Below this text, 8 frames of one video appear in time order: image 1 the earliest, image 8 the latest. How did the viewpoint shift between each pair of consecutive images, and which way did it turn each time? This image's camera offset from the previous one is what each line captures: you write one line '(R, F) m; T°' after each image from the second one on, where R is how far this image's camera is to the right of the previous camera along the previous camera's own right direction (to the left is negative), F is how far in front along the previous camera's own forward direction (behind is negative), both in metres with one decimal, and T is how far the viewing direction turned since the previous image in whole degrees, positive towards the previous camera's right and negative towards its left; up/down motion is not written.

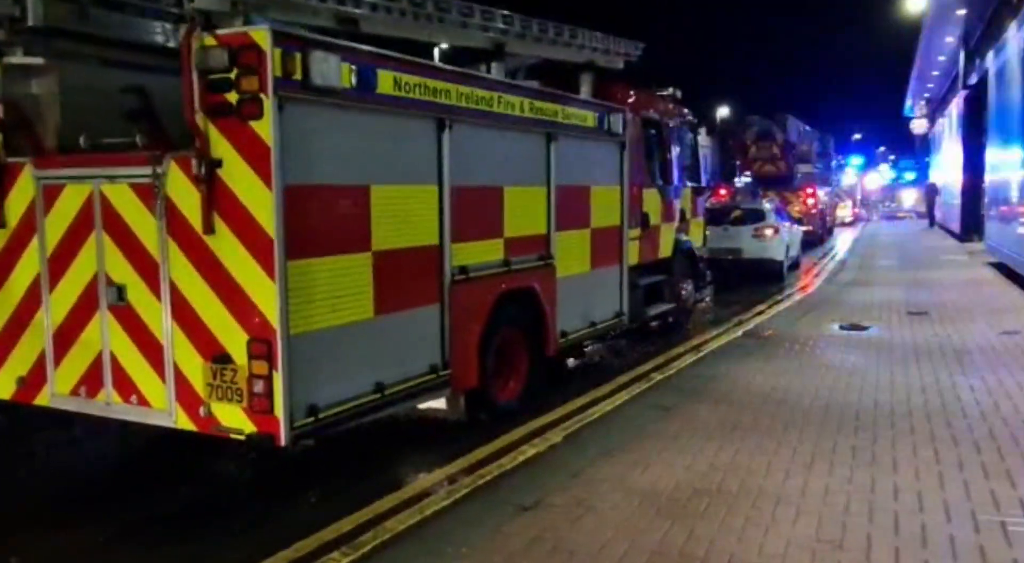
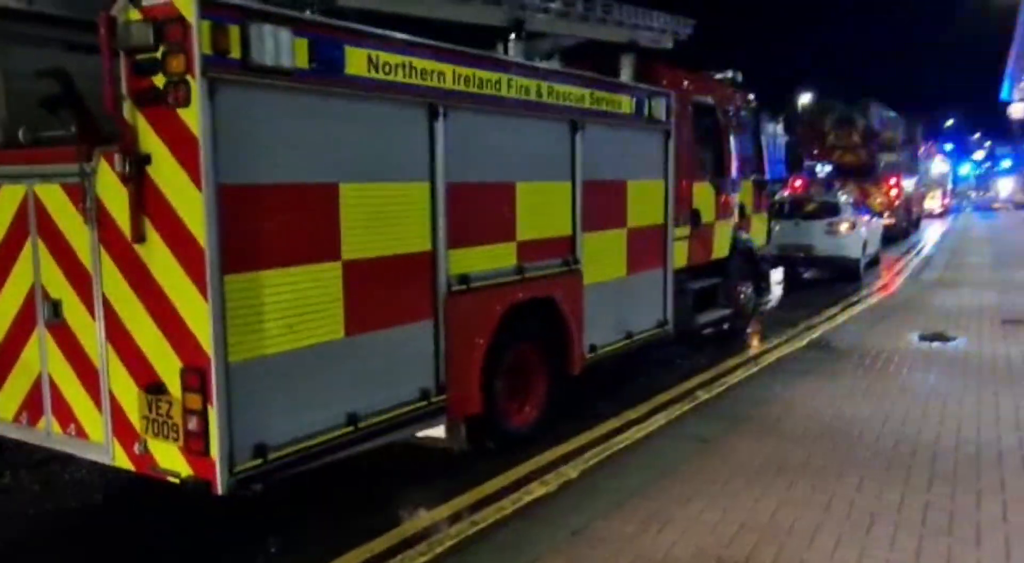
(+0.4, +0.9) m; -5°
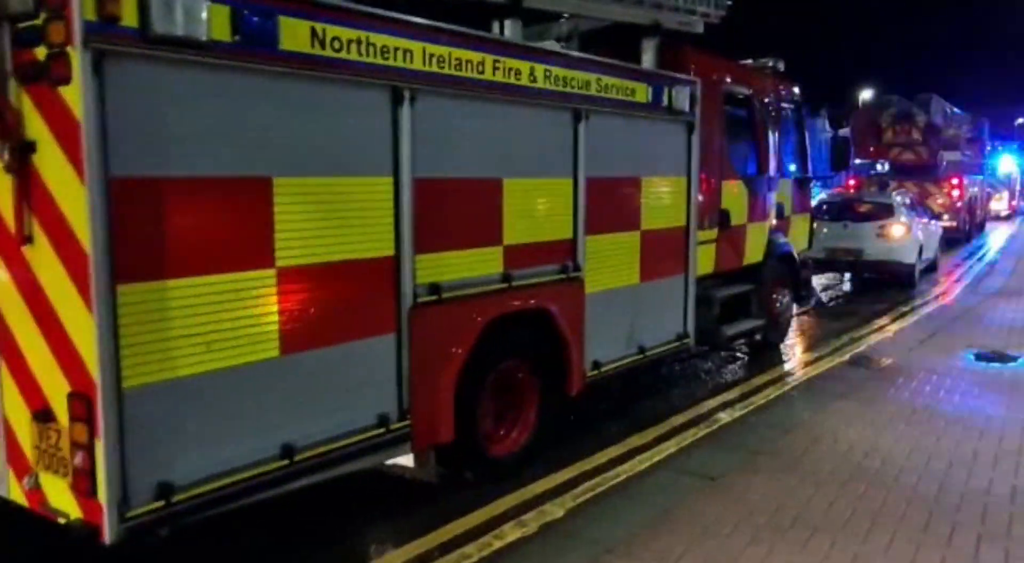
(+0.4, +0.7) m; -3°
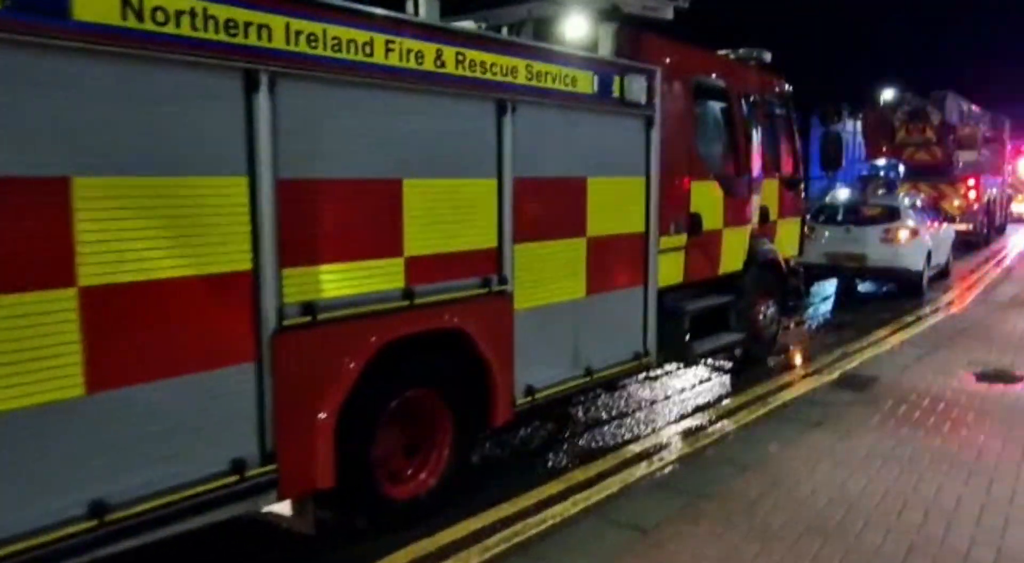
(+0.6, +0.8) m; -1°
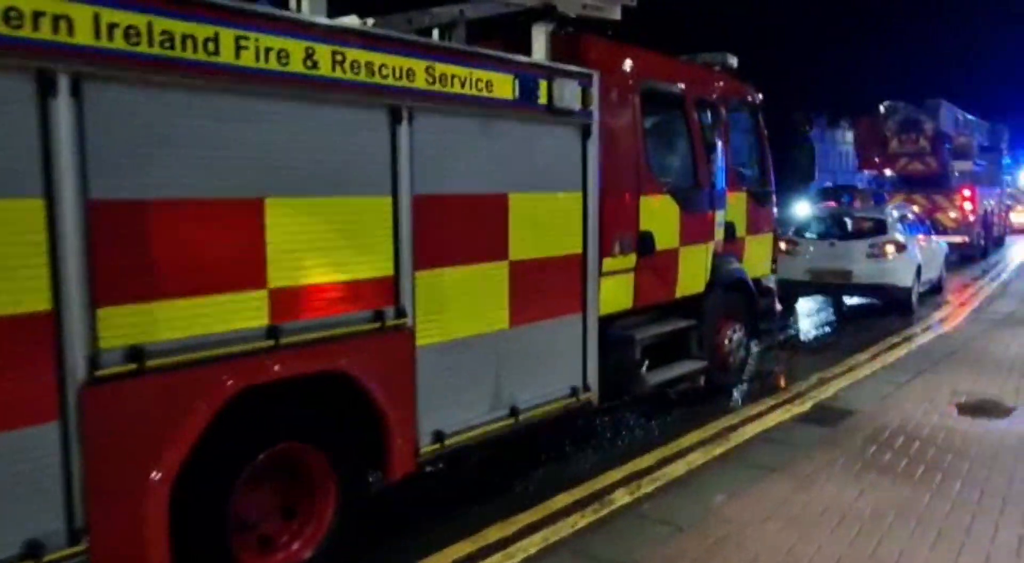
(+0.6, +0.7) m; 0°
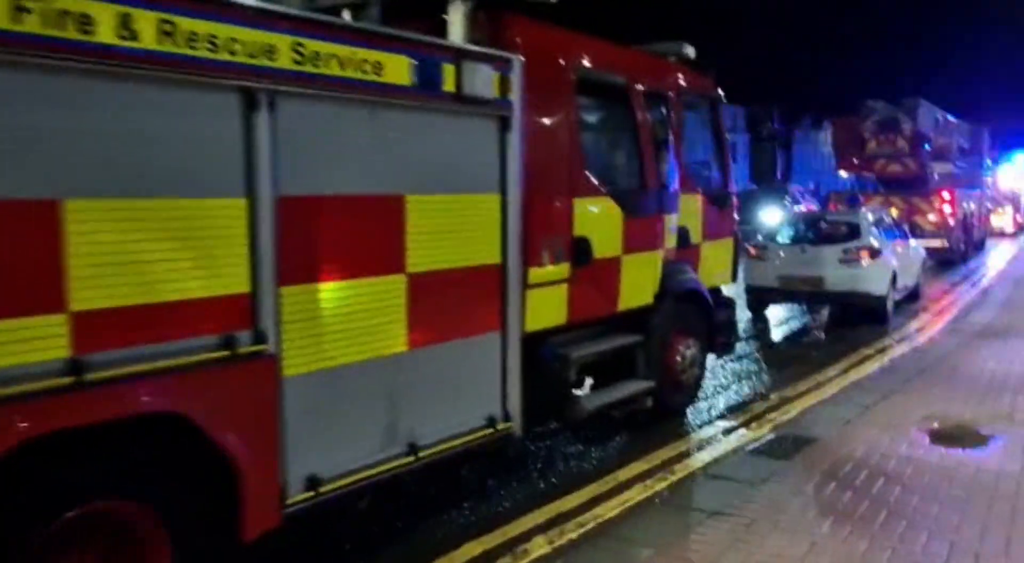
(+0.5, +0.8) m; +1°
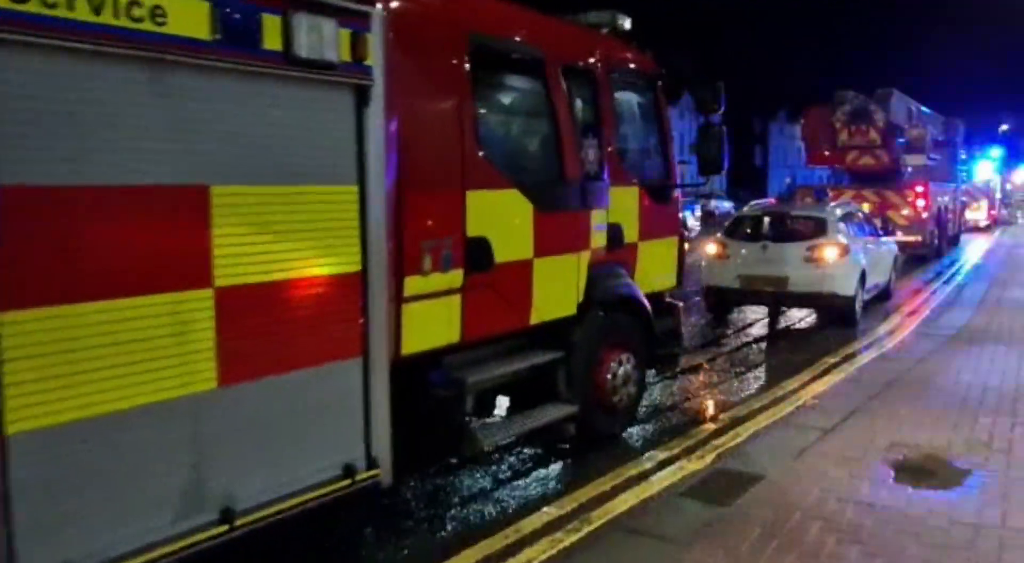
(+0.6, +1.1) m; +1°
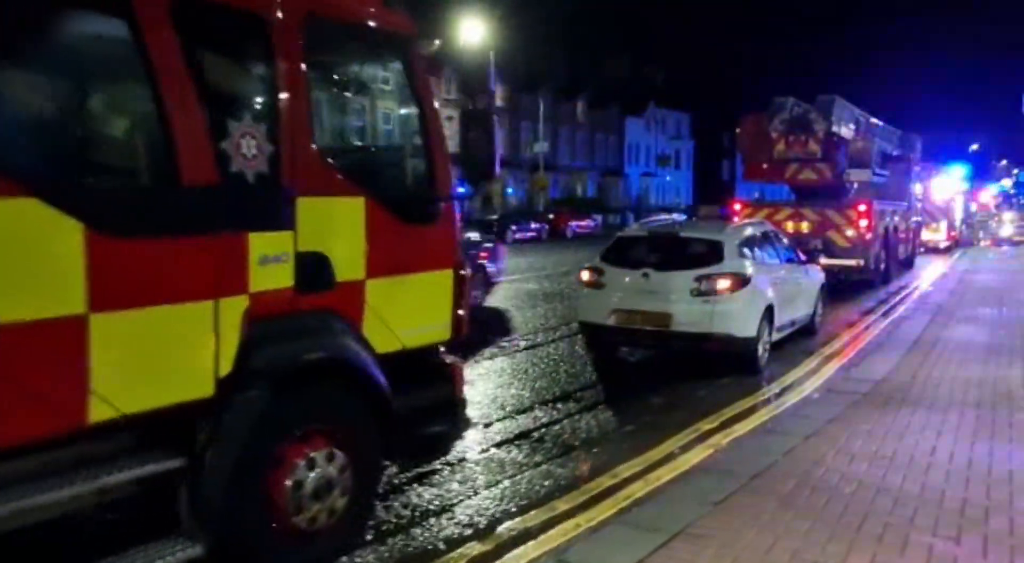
(+1.7, +2.2) m; +1°
